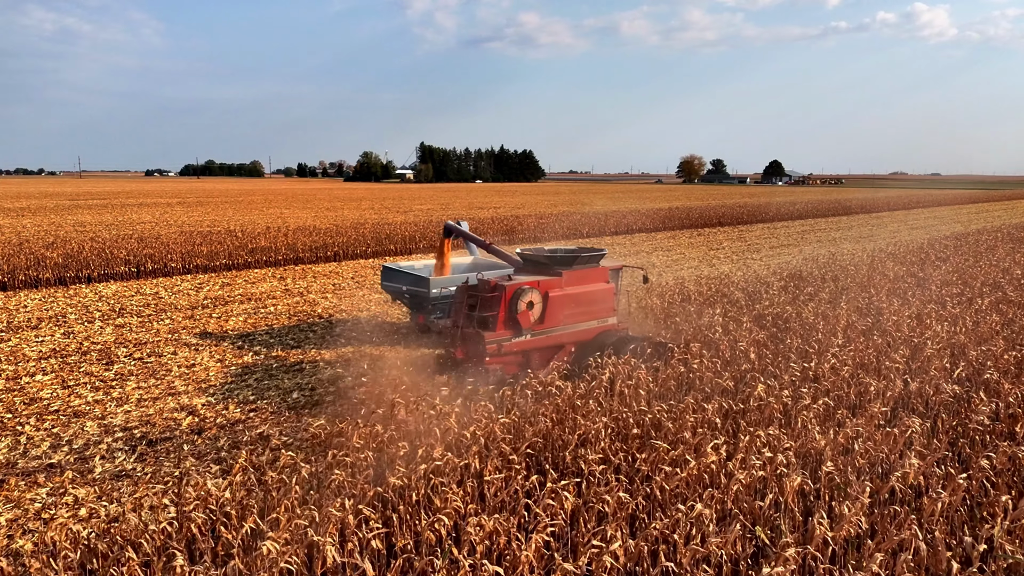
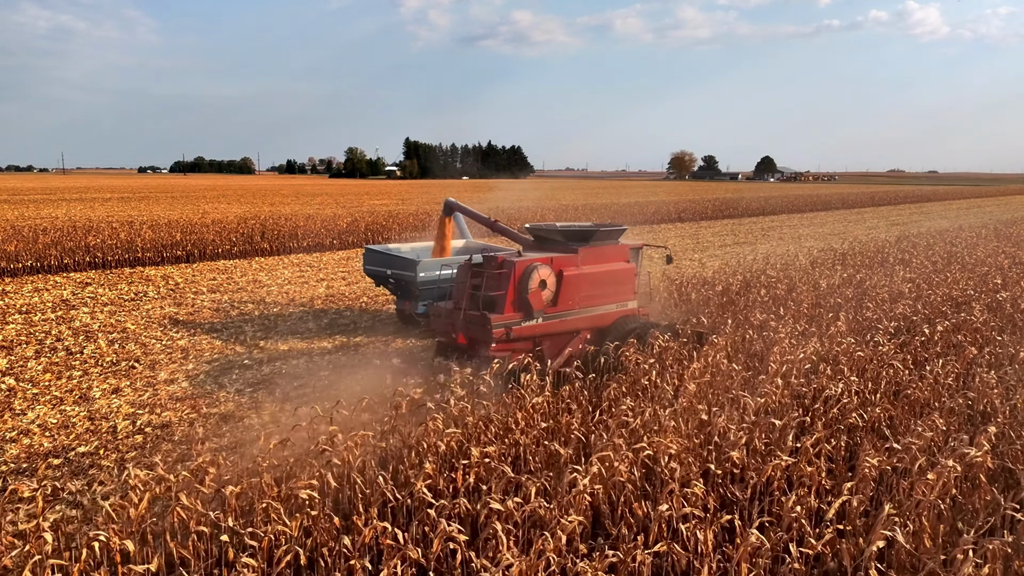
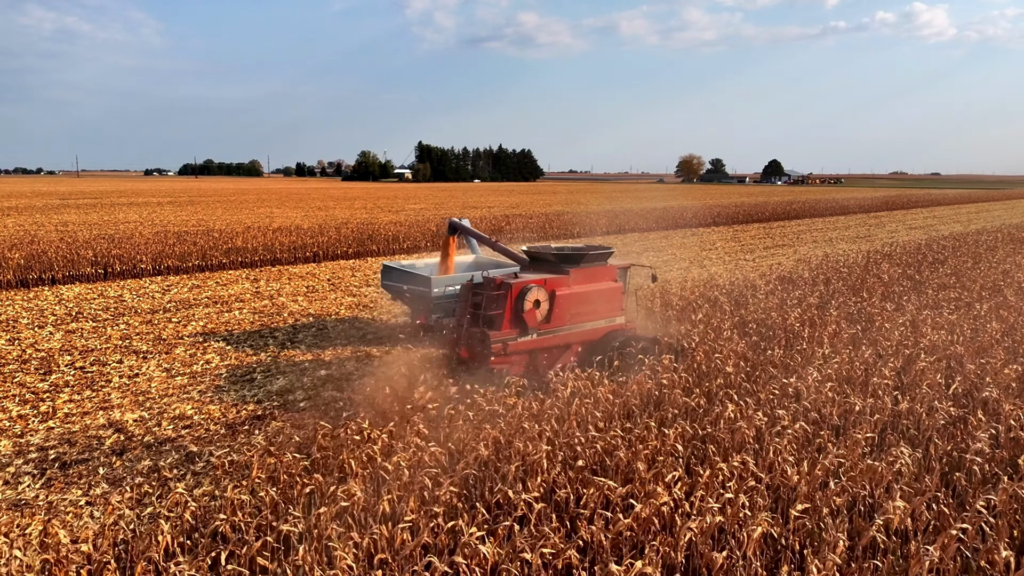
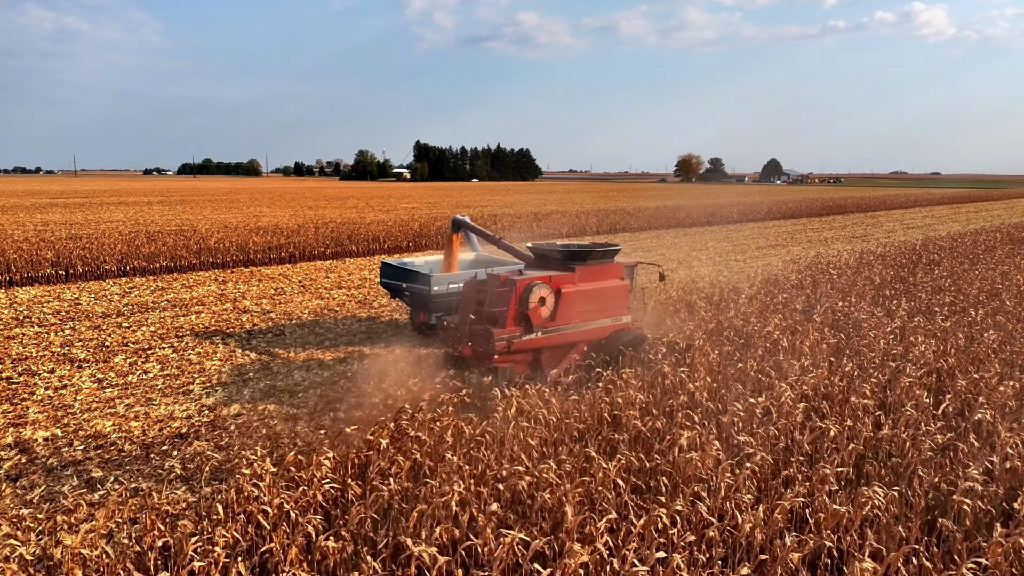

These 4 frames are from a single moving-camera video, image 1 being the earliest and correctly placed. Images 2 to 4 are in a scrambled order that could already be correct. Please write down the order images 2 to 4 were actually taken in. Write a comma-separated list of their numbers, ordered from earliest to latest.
3, 4, 2
